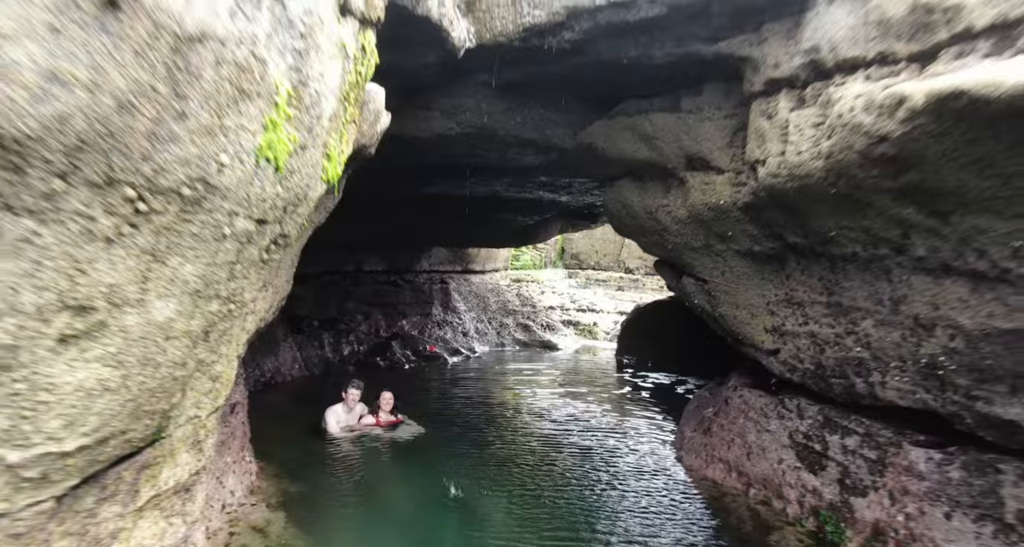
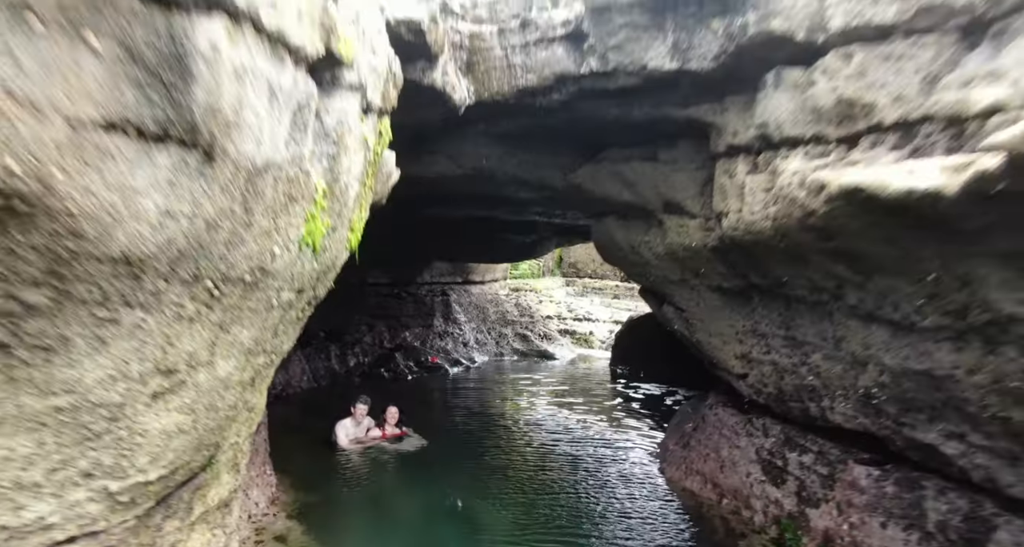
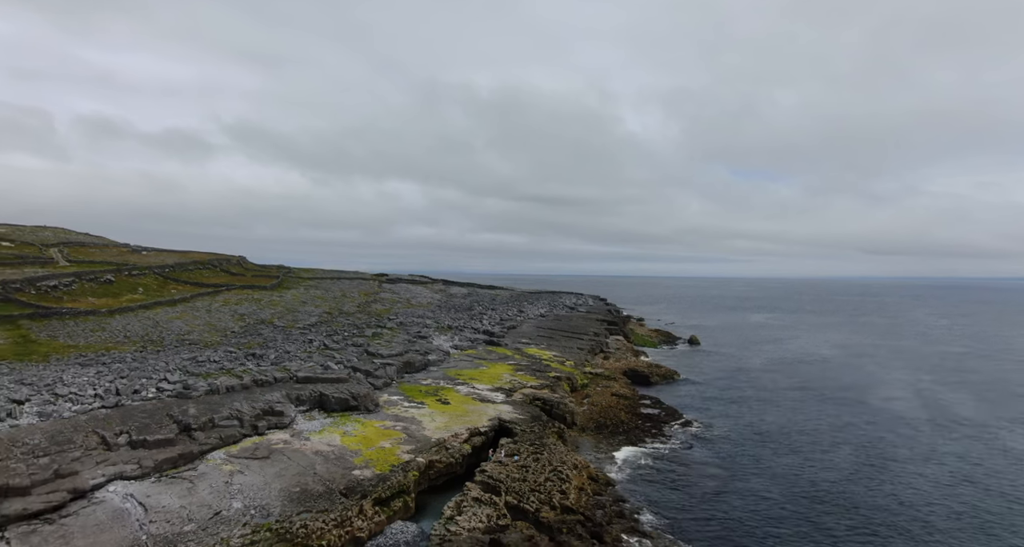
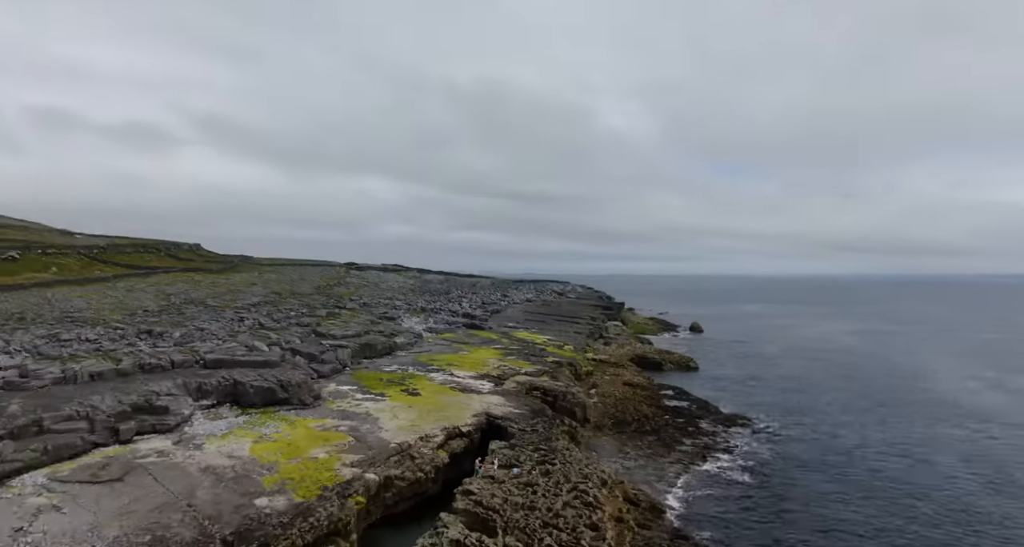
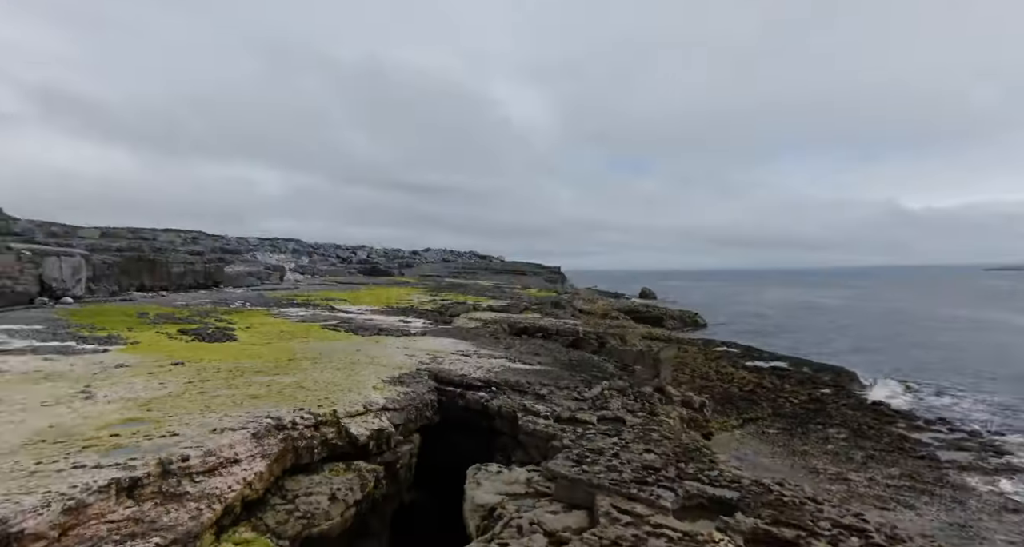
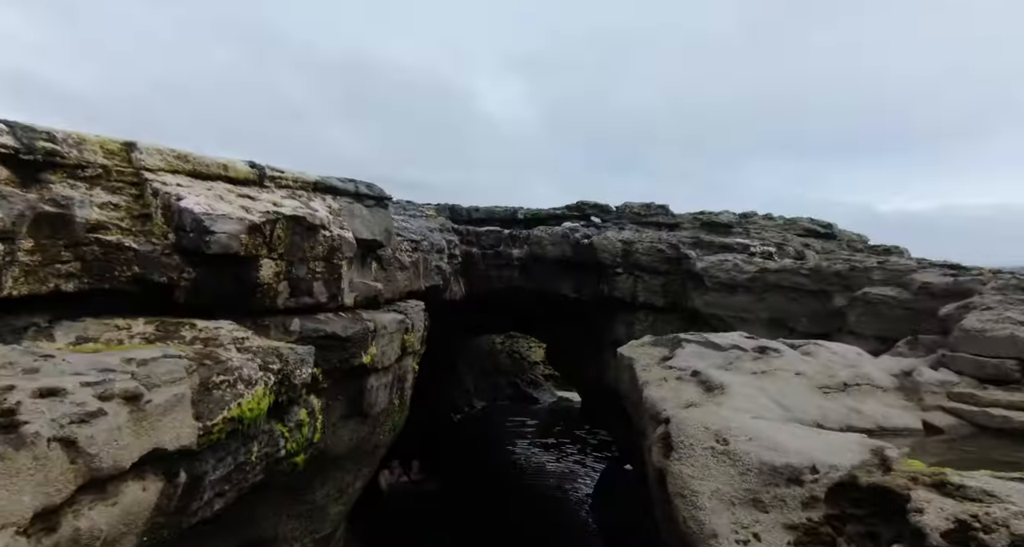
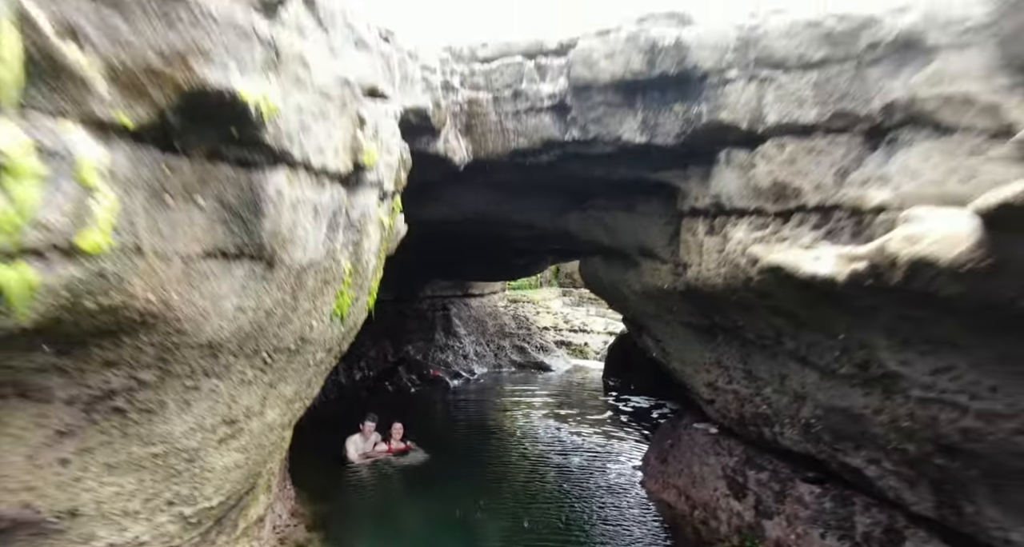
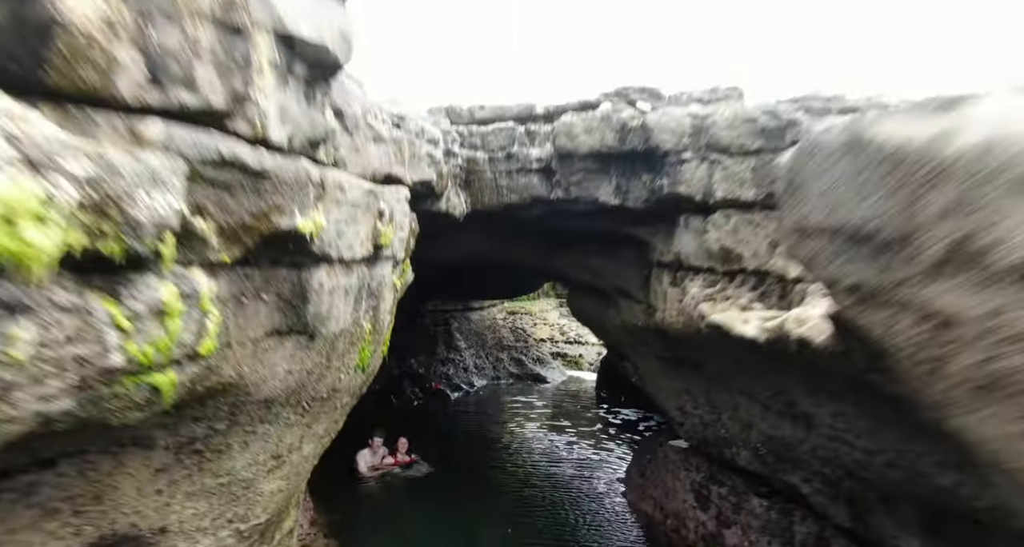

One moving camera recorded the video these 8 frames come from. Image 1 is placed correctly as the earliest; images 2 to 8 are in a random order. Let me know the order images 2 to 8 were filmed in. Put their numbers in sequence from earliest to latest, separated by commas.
2, 7, 8, 6, 5, 4, 3
